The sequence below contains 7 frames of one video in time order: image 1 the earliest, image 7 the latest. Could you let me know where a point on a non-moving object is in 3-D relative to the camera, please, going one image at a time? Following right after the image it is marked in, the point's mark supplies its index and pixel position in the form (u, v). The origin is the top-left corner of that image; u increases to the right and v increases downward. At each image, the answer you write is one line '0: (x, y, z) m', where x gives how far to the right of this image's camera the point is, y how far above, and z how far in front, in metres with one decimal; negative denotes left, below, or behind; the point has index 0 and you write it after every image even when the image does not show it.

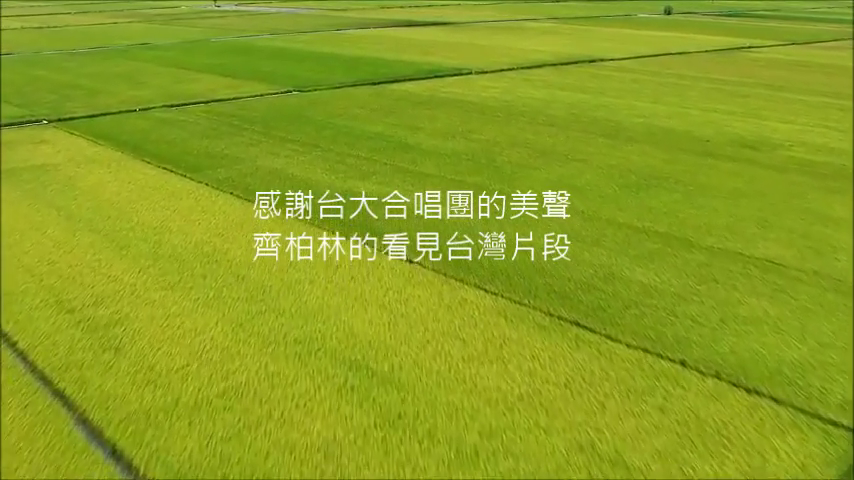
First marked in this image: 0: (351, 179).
0: (-1.7, +1.4, +15.6) m
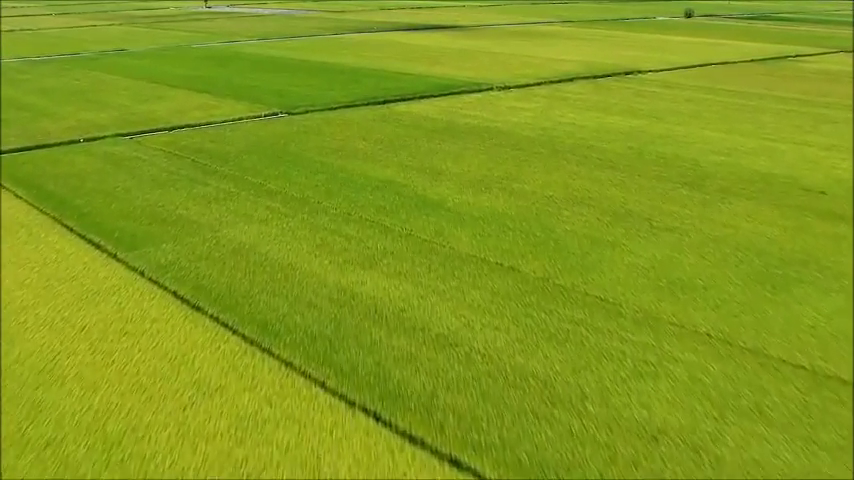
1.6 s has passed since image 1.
0: (-1.1, -0.3, +10.8) m
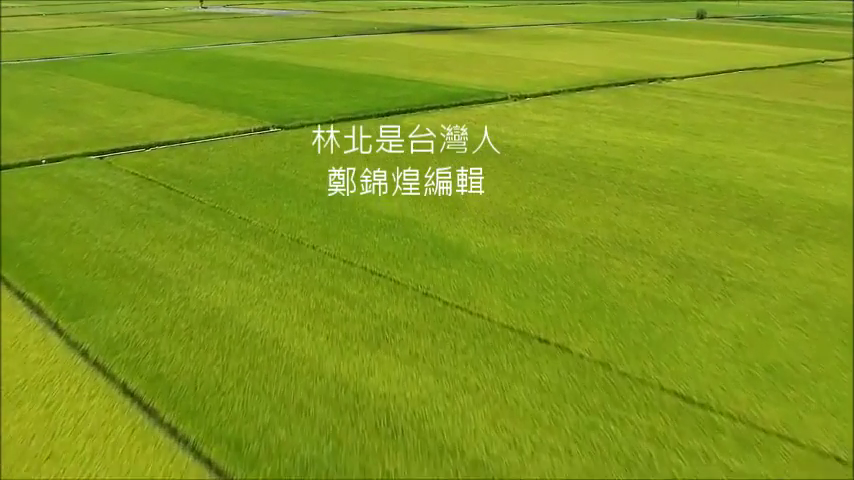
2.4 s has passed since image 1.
0: (-0.9, -1.1, +8.4) m
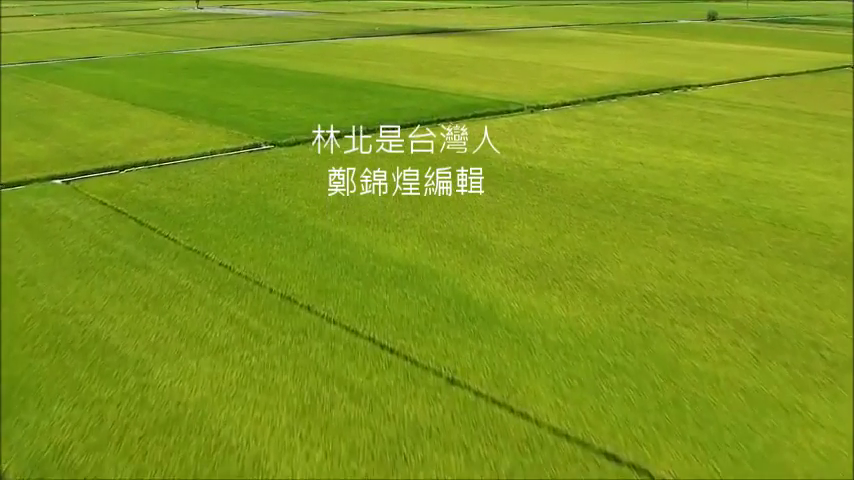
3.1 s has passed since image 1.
0: (-0.6, -1.9, +6.4) m
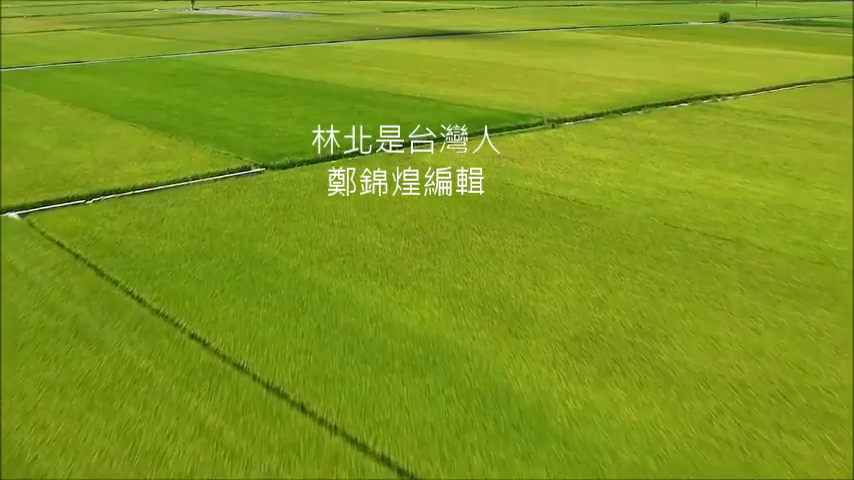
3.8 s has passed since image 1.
0: (-0.3, -2.7, +4.3) m
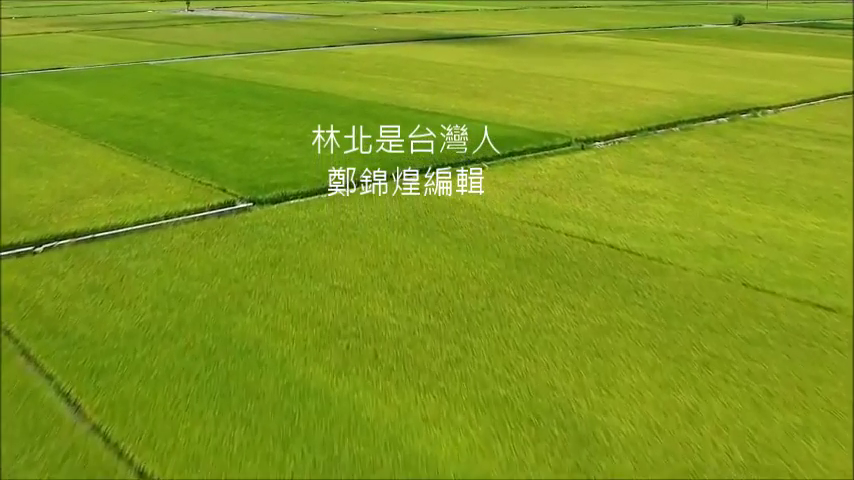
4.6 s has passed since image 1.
0: (0.0, -3.5, +2.0) m
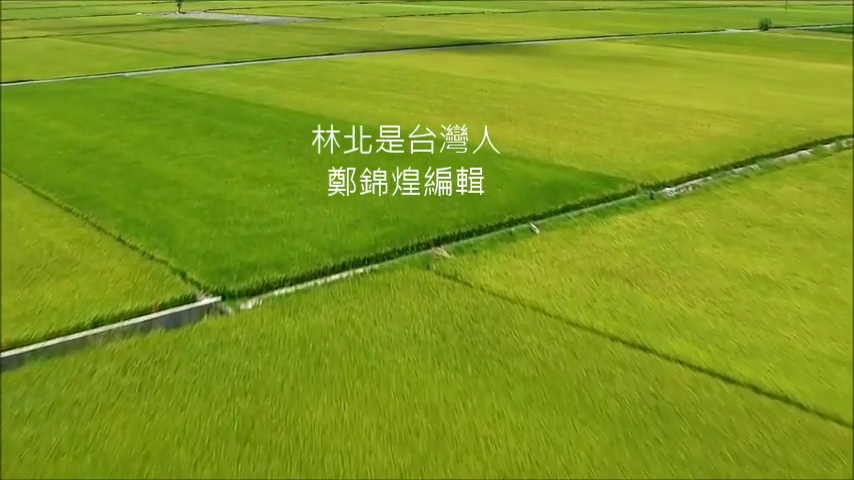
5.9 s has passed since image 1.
0: (+0.5, -4.9, -1.6) m
